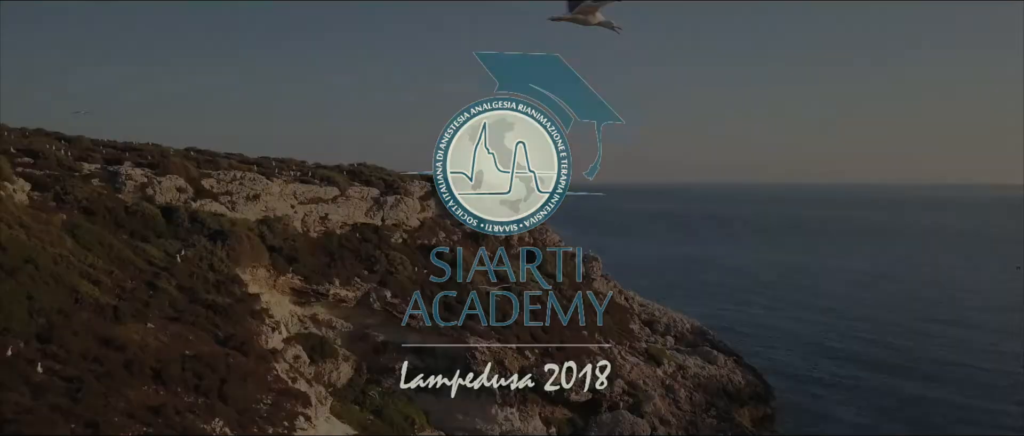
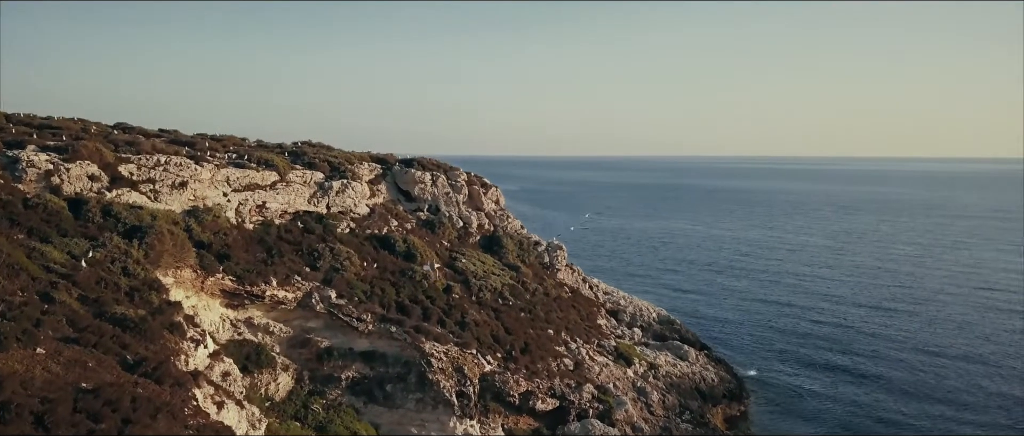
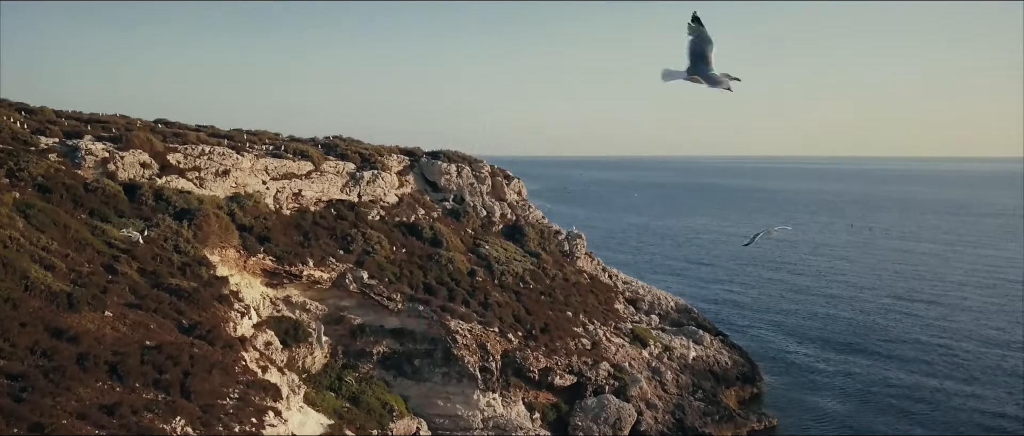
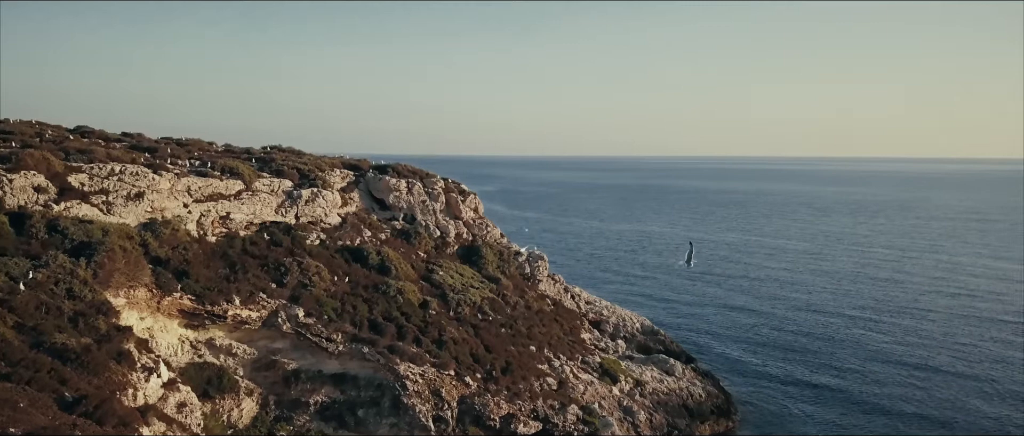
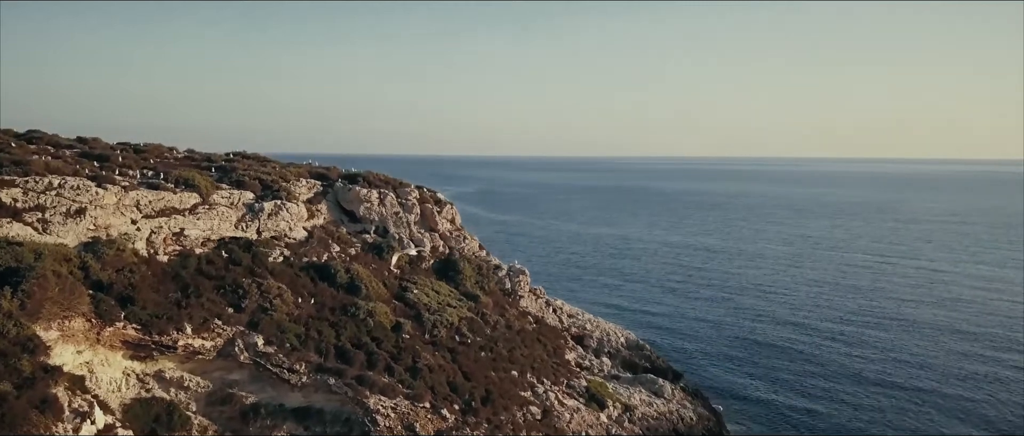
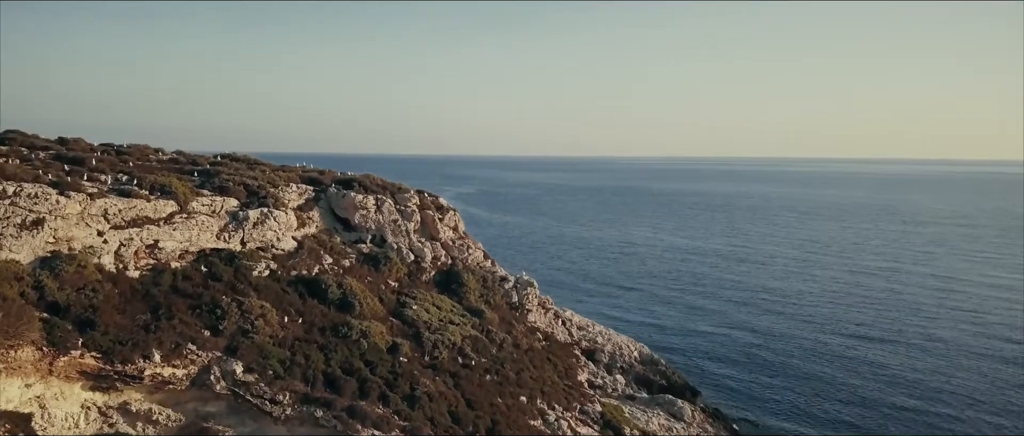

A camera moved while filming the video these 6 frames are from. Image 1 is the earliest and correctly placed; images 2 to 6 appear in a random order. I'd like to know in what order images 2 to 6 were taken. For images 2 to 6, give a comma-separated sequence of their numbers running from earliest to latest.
3, 2, 4, 5, 6
